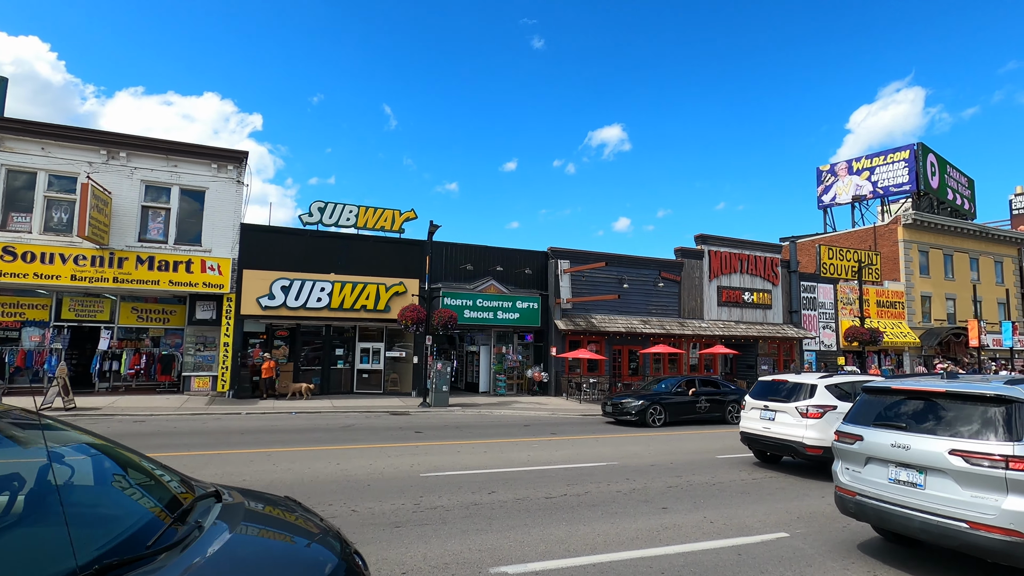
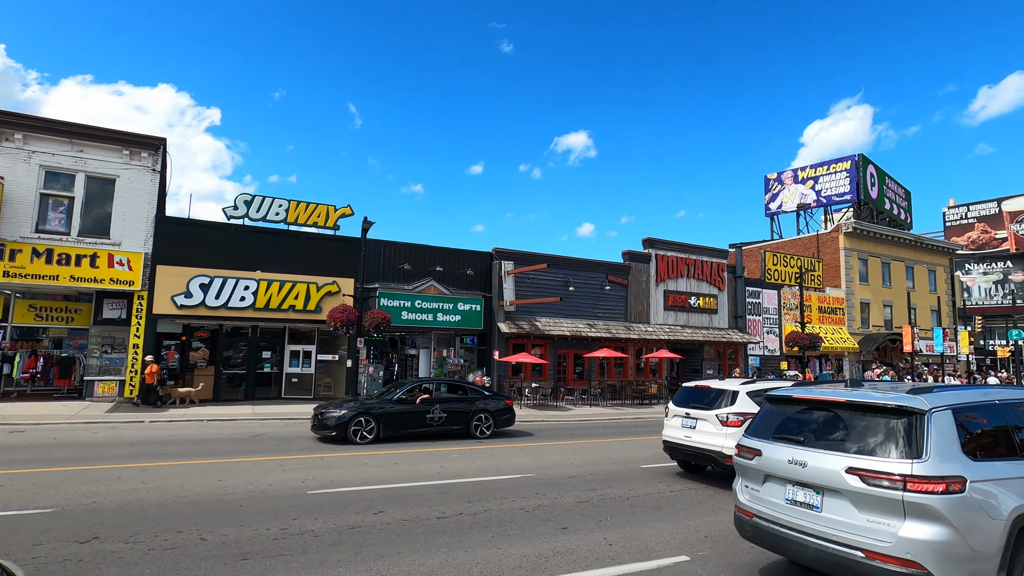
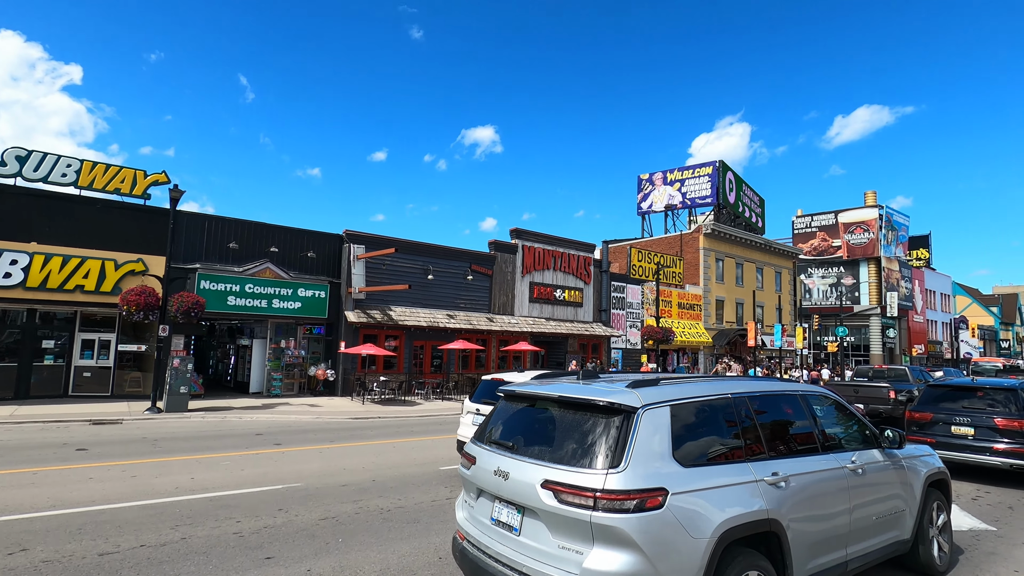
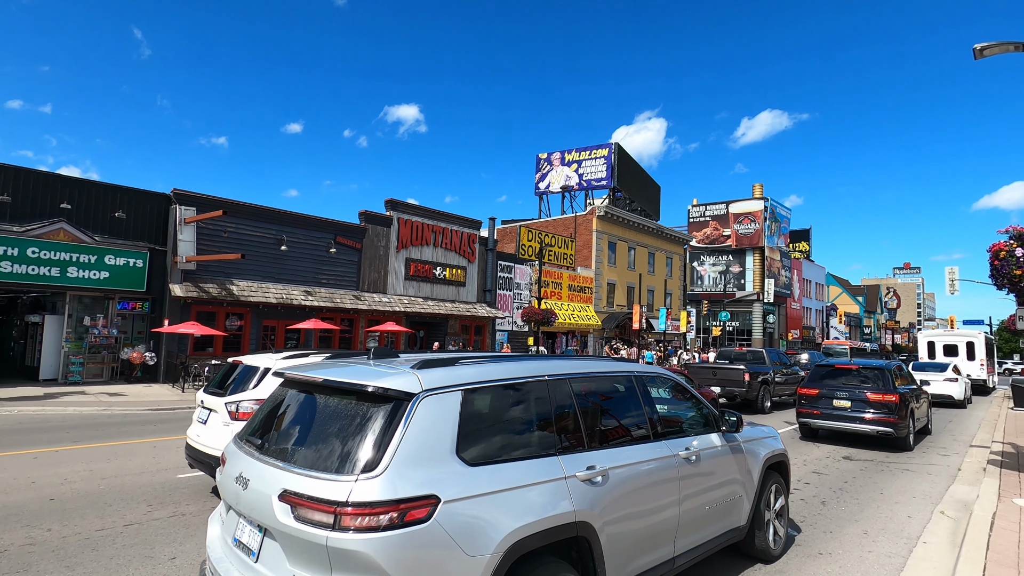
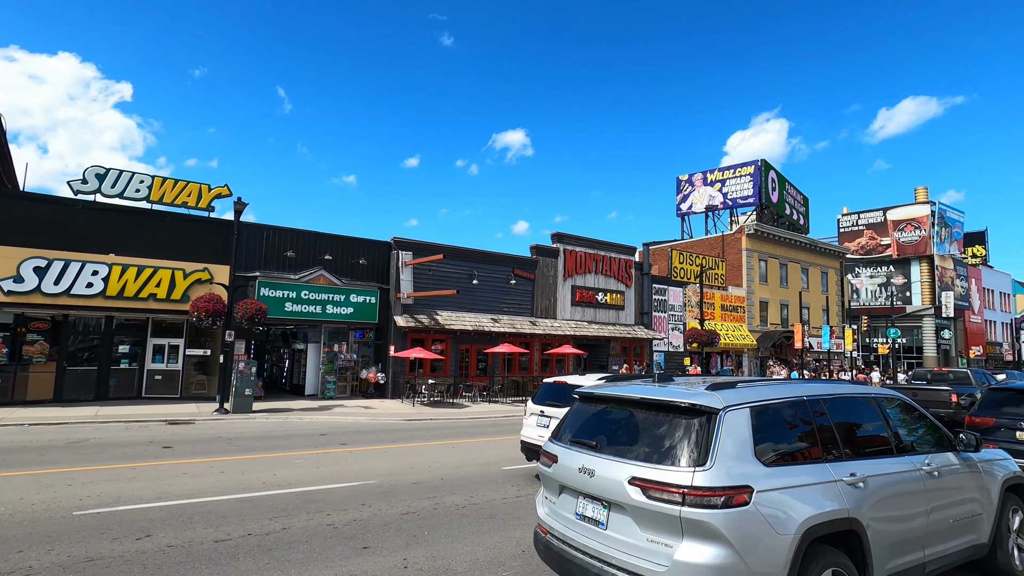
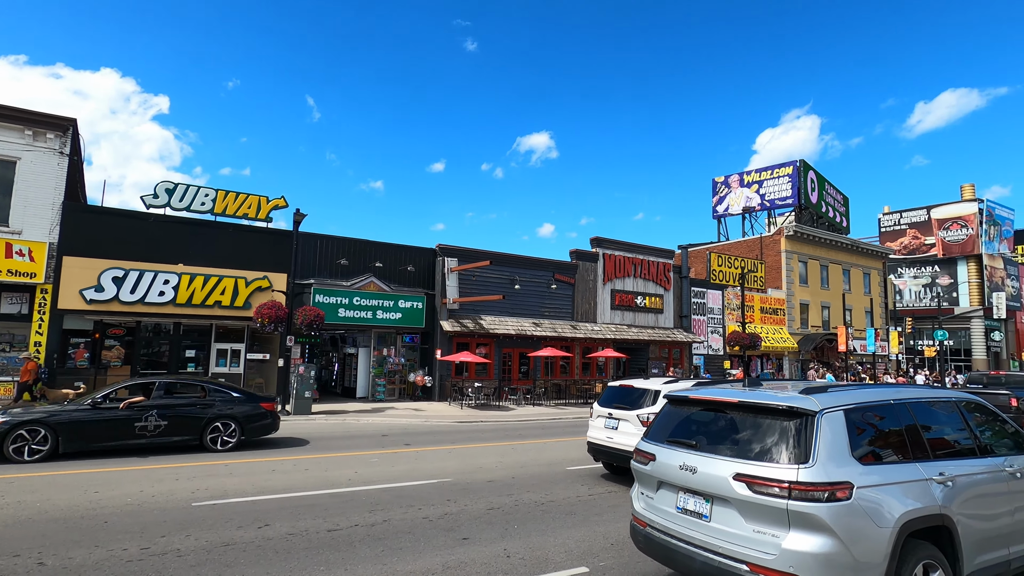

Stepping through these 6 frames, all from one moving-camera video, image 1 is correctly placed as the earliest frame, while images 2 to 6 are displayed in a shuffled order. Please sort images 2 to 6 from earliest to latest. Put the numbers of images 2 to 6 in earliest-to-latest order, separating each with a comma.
2, 6, 5, 3, 4
